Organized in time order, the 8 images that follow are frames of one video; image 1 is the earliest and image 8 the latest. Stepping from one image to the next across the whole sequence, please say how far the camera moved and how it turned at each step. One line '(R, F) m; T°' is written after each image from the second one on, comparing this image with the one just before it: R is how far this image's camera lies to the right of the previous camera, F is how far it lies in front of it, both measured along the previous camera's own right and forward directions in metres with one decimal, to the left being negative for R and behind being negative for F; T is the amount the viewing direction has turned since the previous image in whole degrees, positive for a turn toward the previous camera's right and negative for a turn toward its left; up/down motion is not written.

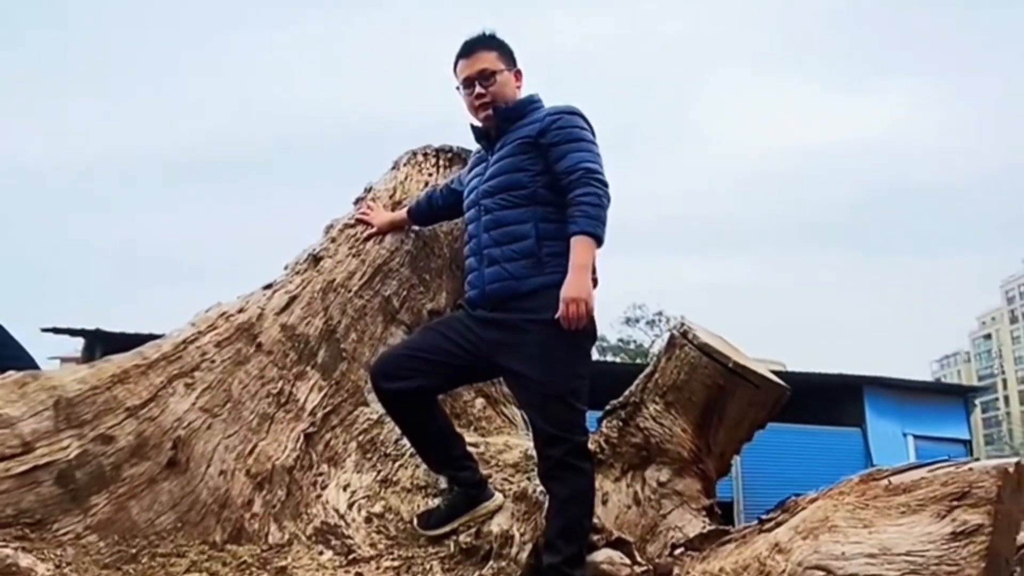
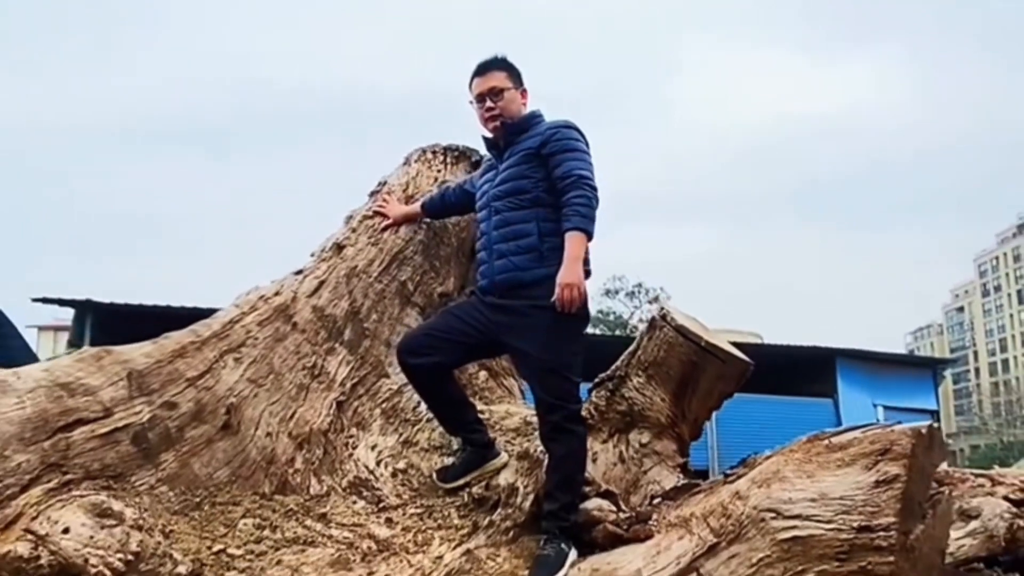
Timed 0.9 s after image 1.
(-0.1, -0.4) m; +1°
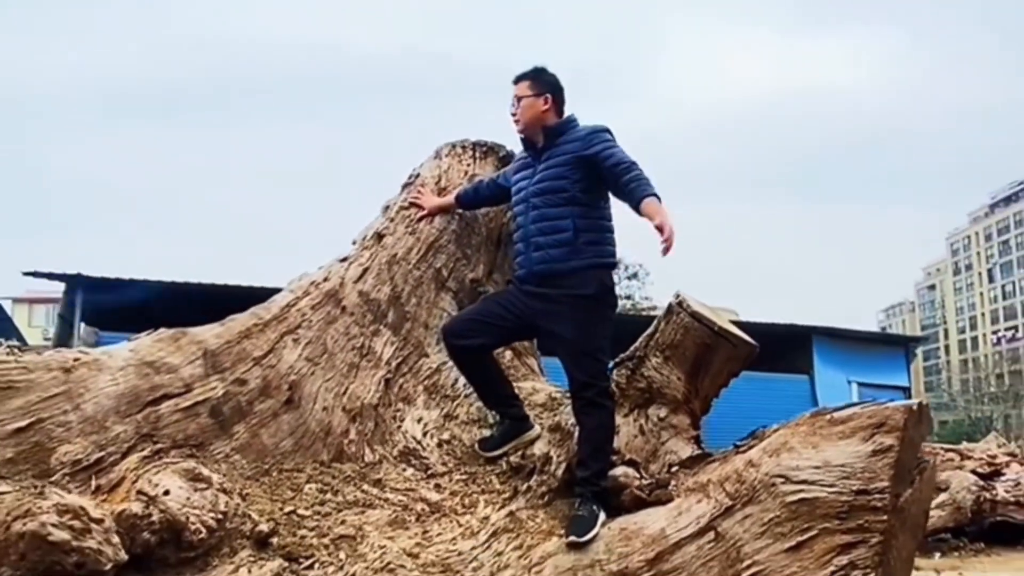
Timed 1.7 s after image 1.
(-0.2, -0.3) m; +2°
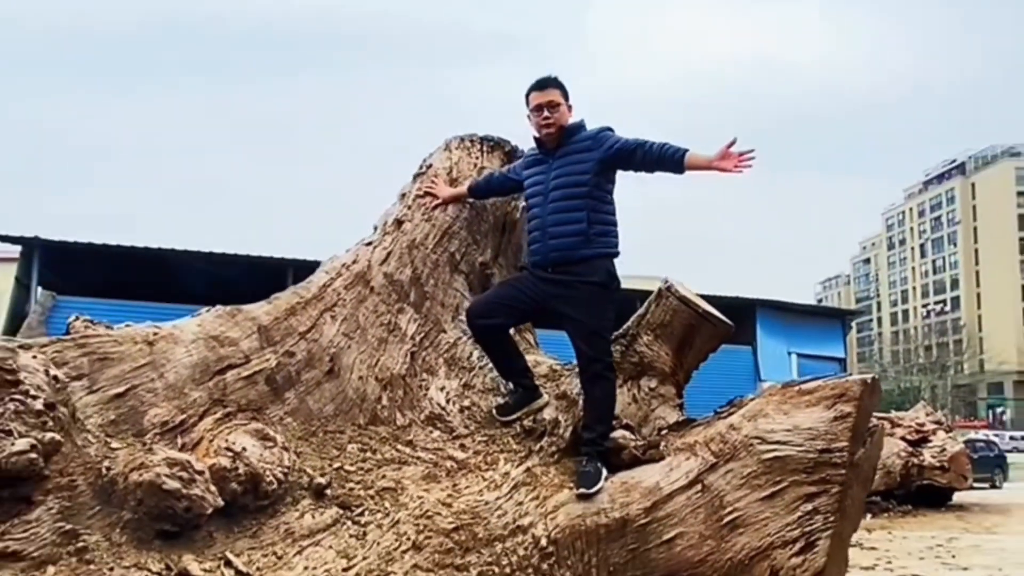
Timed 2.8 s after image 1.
(-0.3, -0.4) m; +4°
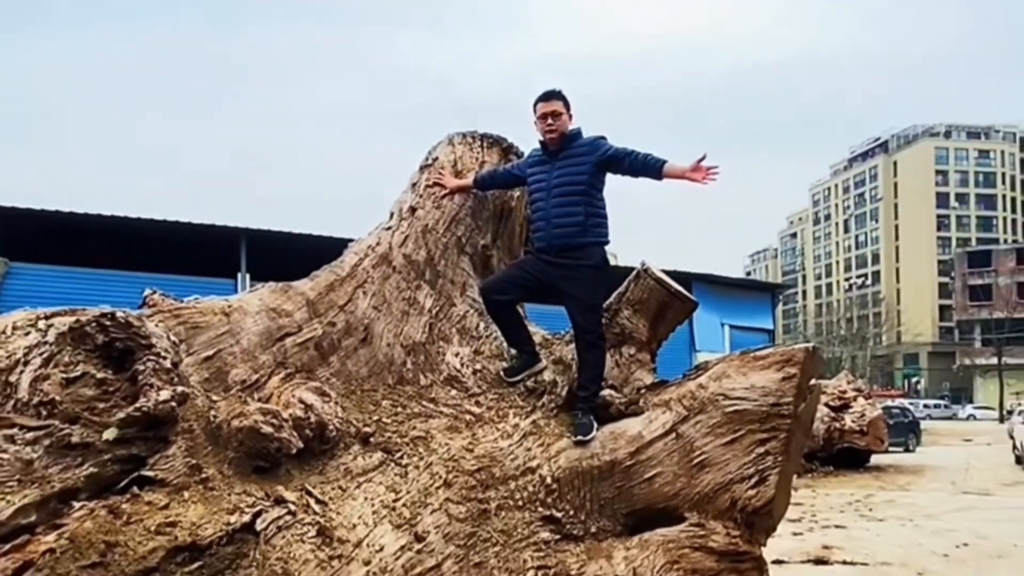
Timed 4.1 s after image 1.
(-0.3, -0.6) m; +4°
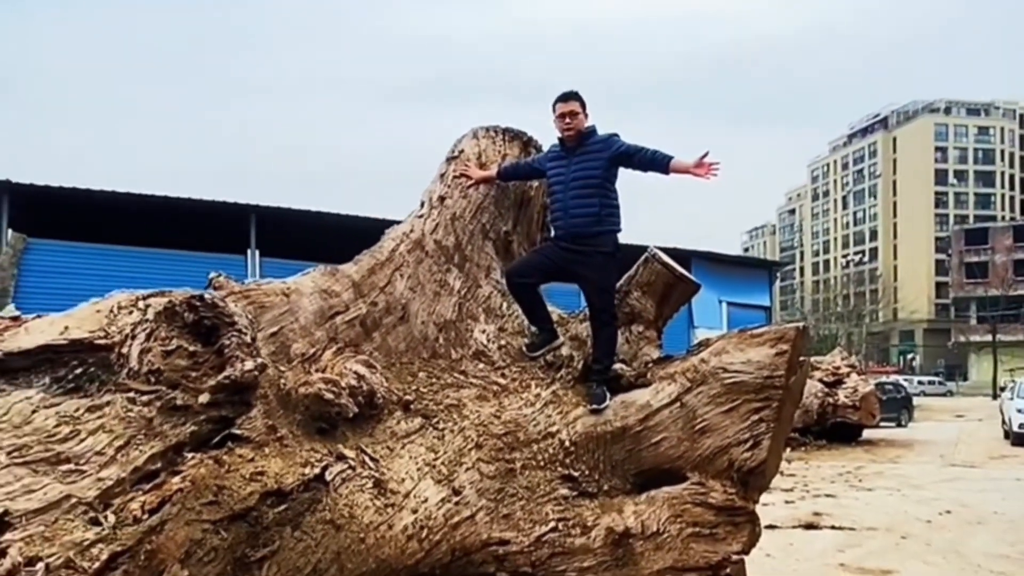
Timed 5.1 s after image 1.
(-0.1, -0.5) m; 0°
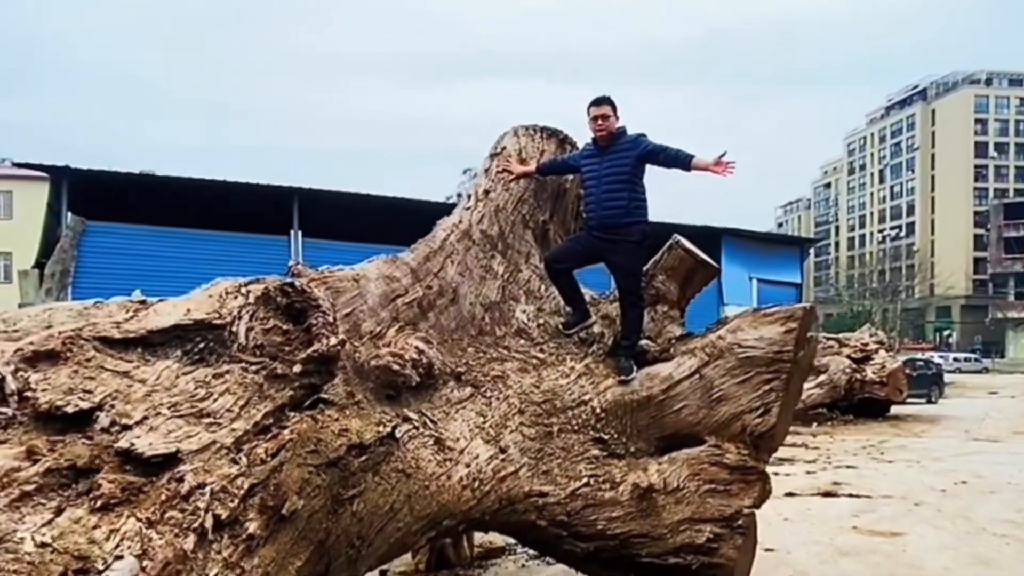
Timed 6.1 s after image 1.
(0.0, -0.6) m; -2°
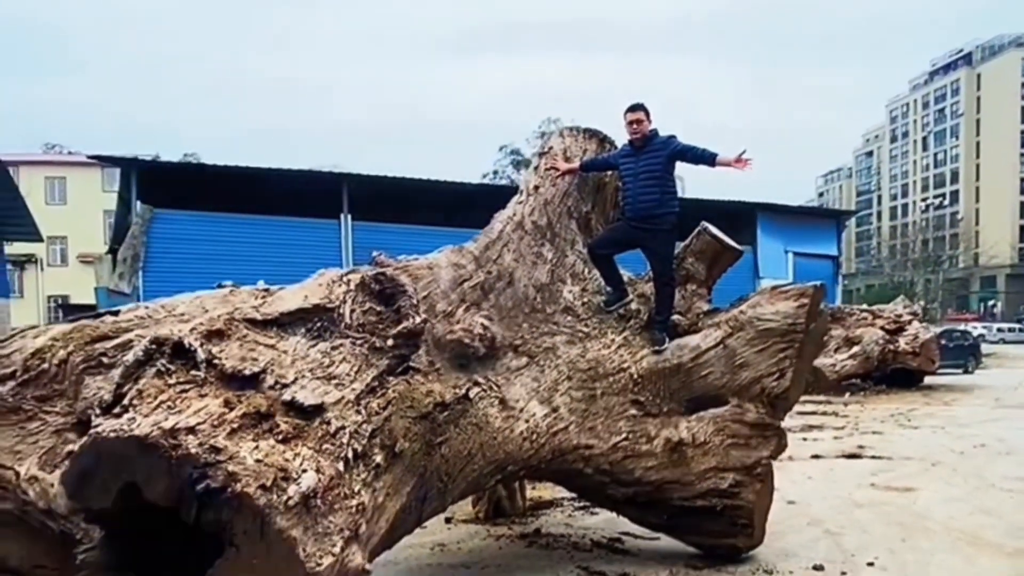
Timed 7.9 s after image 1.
(-0.1, -0.8) m; -2°
